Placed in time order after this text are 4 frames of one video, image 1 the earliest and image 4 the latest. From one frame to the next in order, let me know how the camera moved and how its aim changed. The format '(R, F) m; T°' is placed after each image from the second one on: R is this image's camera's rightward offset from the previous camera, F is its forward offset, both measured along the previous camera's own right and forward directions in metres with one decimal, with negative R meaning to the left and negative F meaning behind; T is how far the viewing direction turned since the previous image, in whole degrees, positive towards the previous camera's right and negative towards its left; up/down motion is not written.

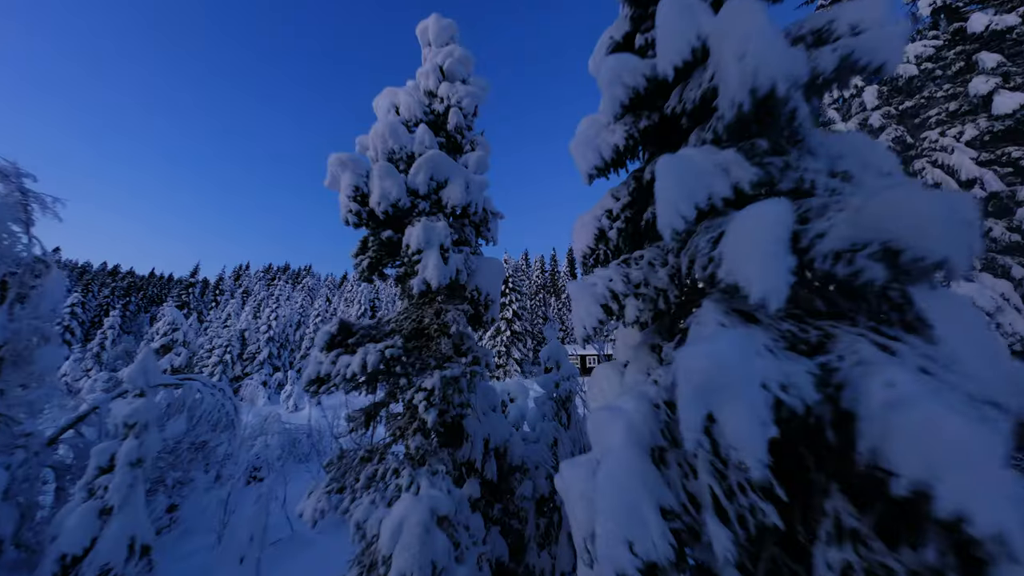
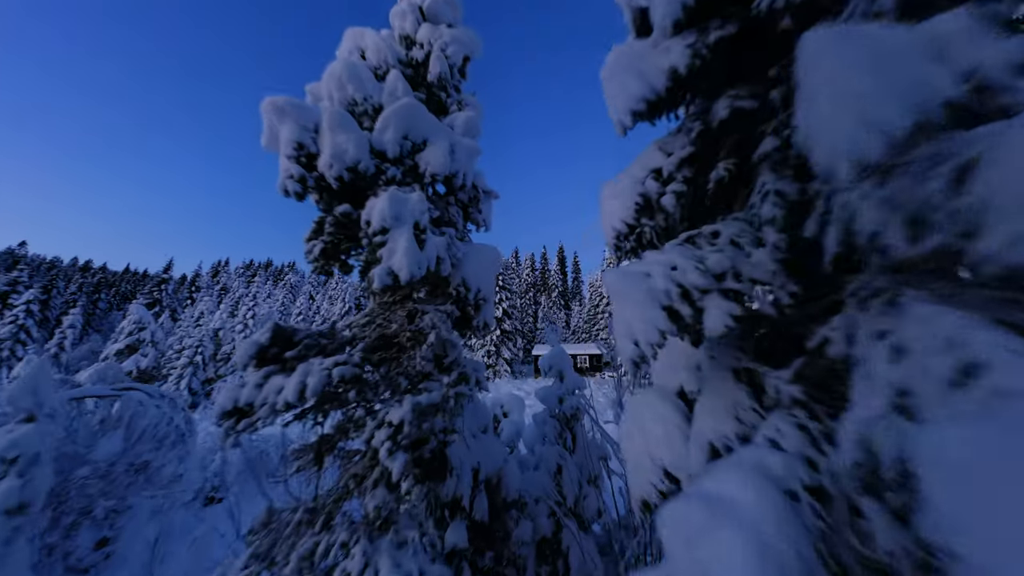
(-0.1, +0.8) m; +2°
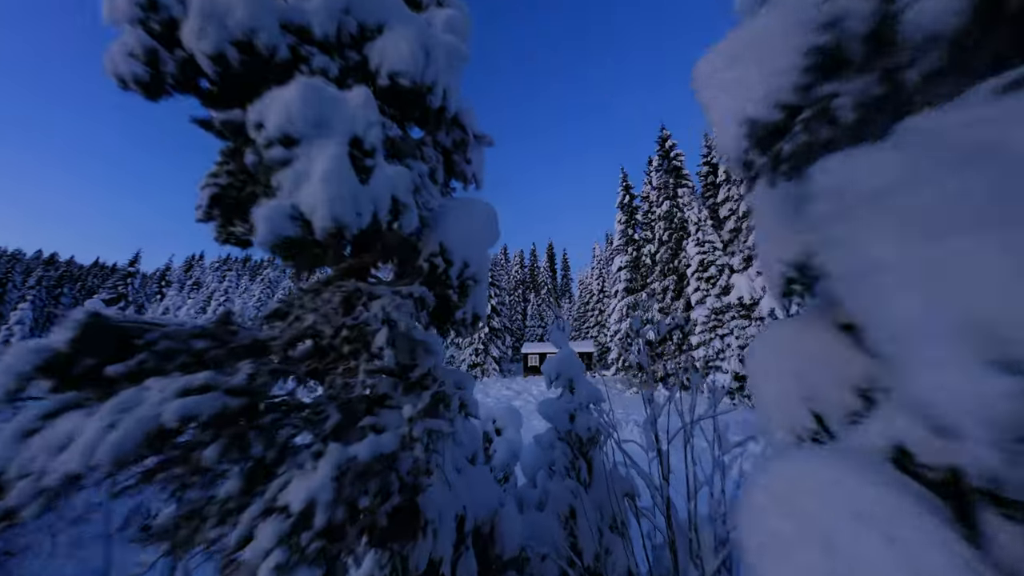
(-0.1, +0.9) m; +2°
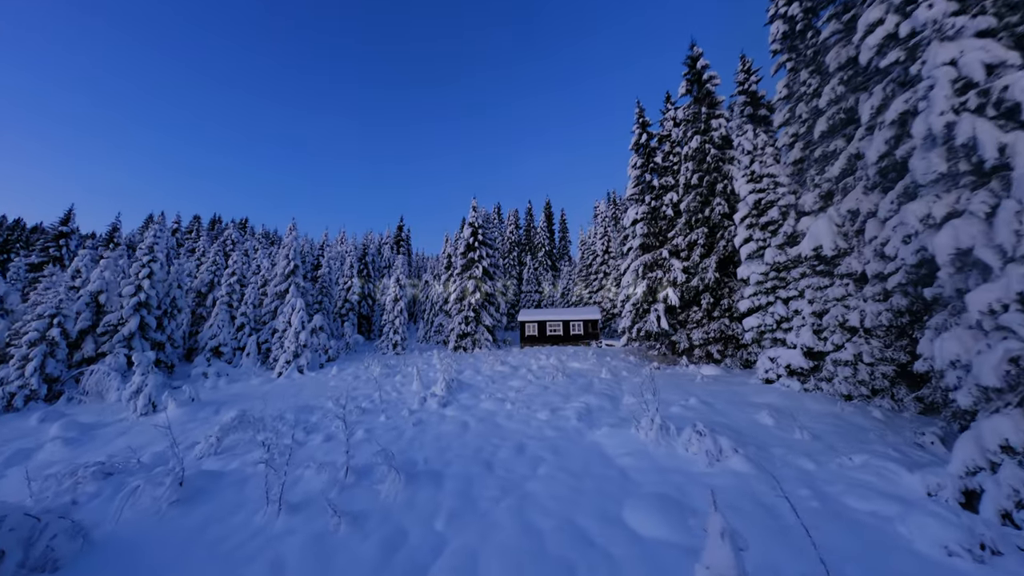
(0.0, +4.0) m; +1°
